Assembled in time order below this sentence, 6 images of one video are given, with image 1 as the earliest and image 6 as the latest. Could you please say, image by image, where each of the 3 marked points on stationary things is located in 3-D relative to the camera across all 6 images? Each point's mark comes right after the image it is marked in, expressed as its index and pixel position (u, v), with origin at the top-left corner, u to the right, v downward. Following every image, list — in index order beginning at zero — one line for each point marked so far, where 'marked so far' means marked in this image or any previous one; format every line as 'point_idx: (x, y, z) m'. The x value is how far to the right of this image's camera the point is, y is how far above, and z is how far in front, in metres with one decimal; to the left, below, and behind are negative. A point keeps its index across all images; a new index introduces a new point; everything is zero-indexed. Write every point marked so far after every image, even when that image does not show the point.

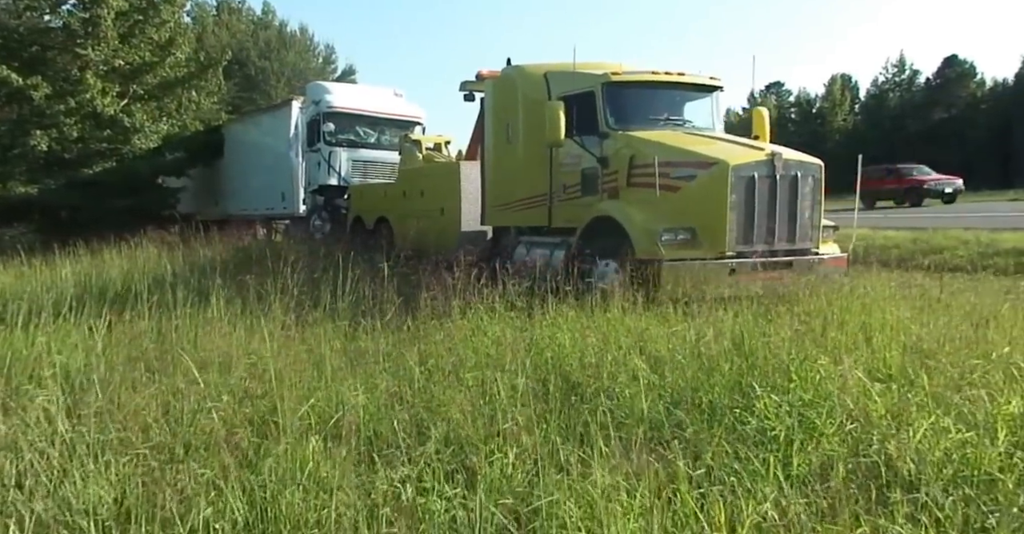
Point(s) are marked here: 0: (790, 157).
0: (+2.7, +1.0, +6.6) m
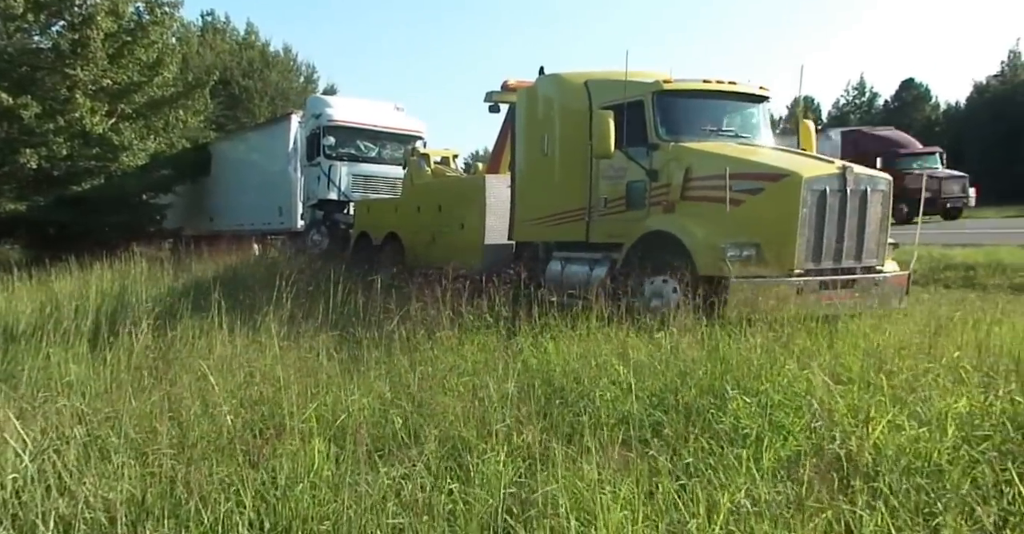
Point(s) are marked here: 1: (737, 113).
0: (+3.1, +0.8, +6.4) m
1: (+2.3, +1.6, +7.4) m
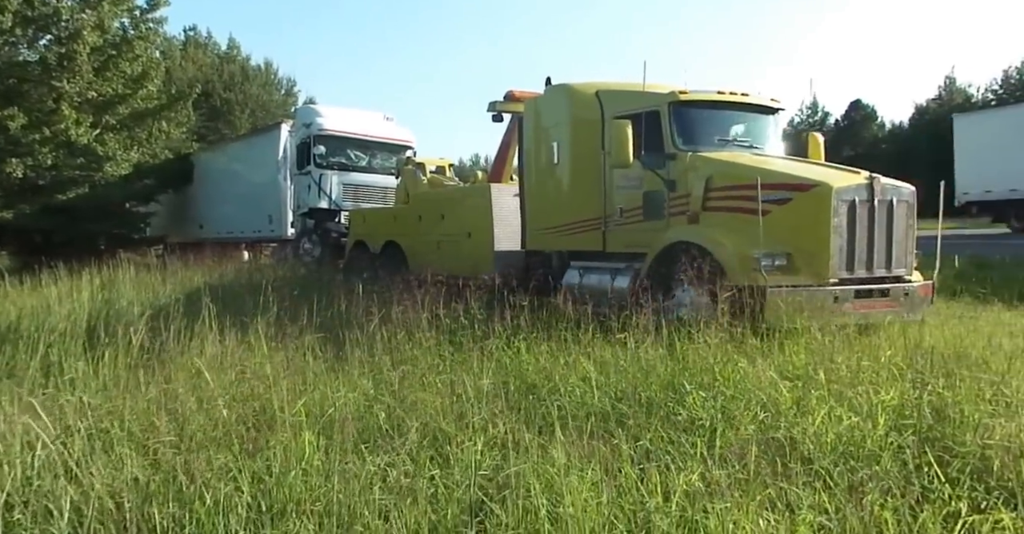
0: (+3.3, +0.8, +6.3) m
1: (+2.4, +1.5, +7.4) m
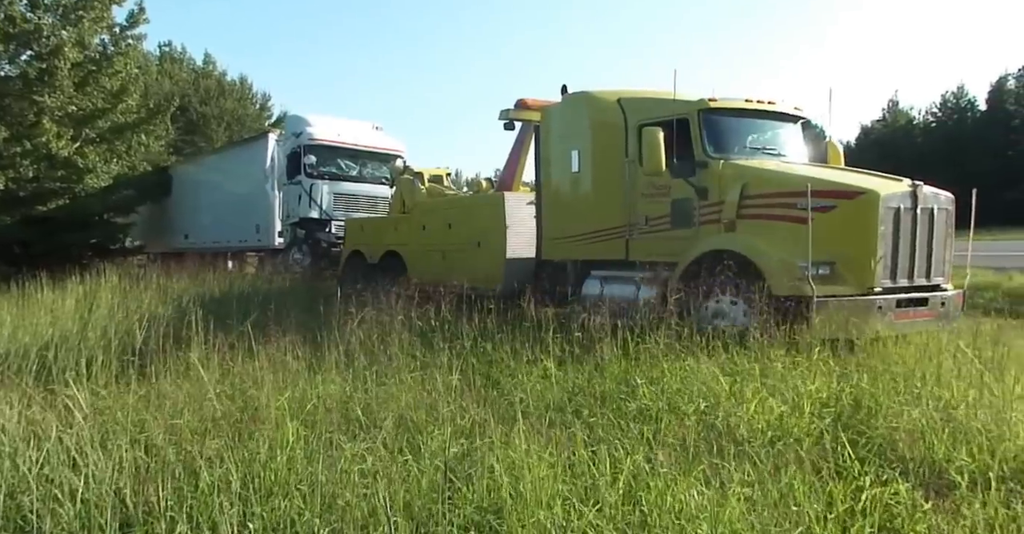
0: (+3.5, +0.7, +6.3) m
1: (+2.6, +1.4, +7.3) m
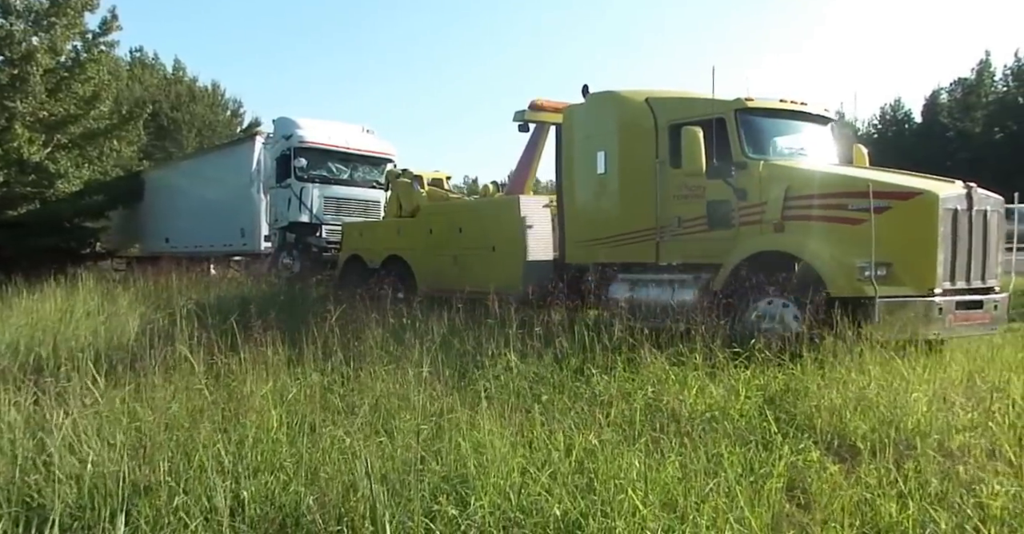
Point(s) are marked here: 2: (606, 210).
0: (+3.8, +0.6, +6.2) m
1: (+2.9, +1.3, +7.2) m
2: (+1.0, +0.6, +7.9) m
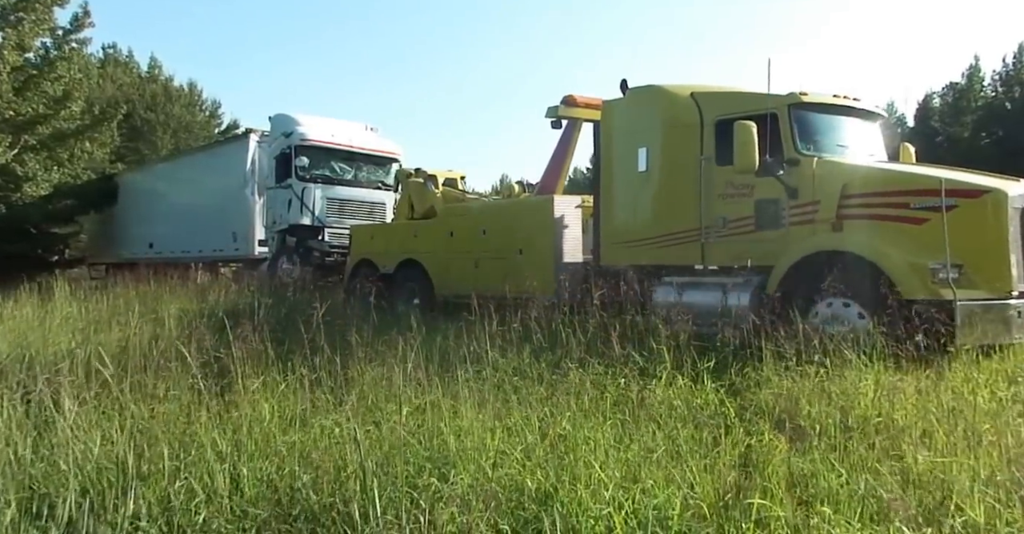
0: (+4.3, +0.6, +6.2) m
1: (+3.4, +1.4, +7.2) m
2: (+1.5, +0.6, +7.9) m
